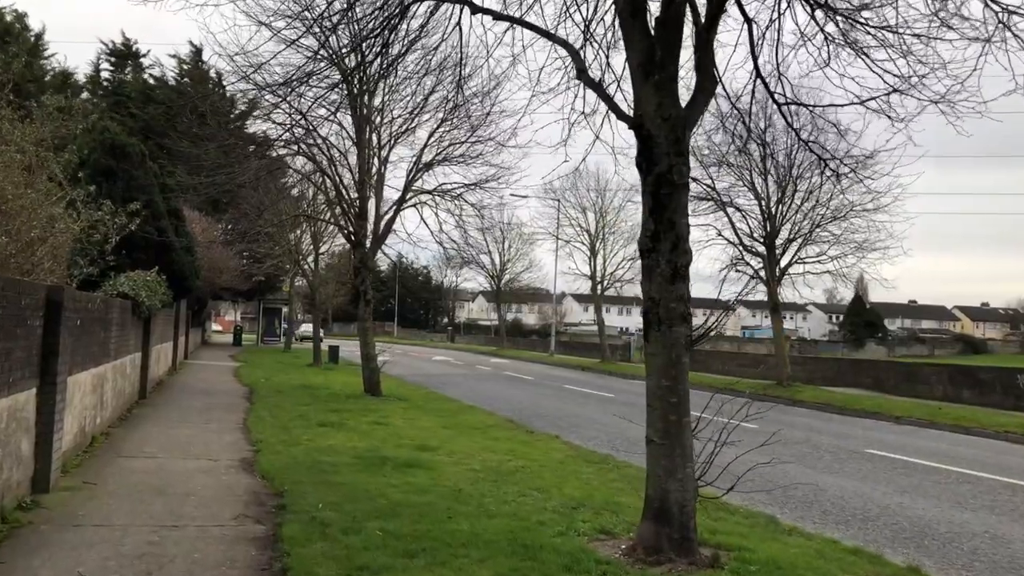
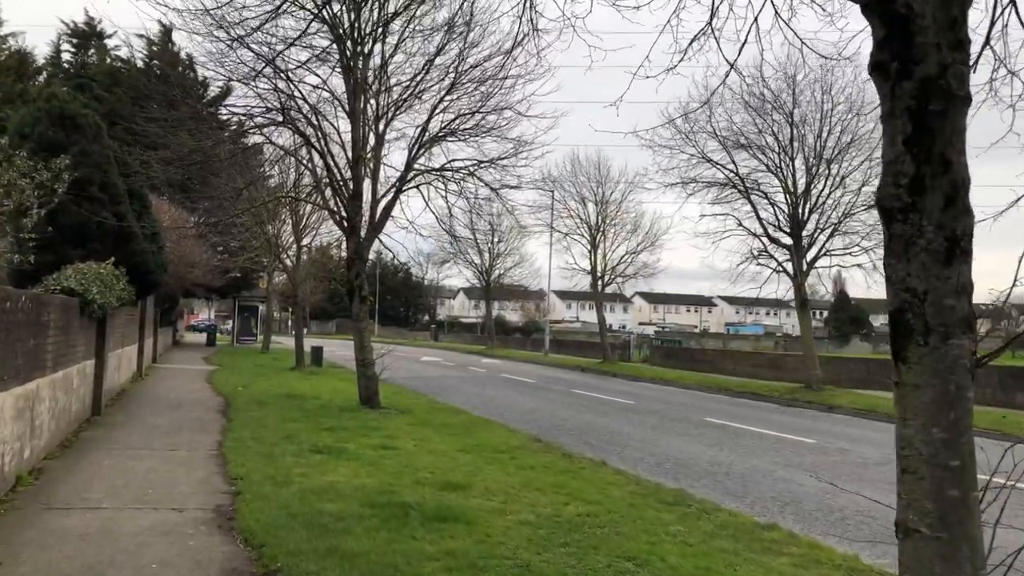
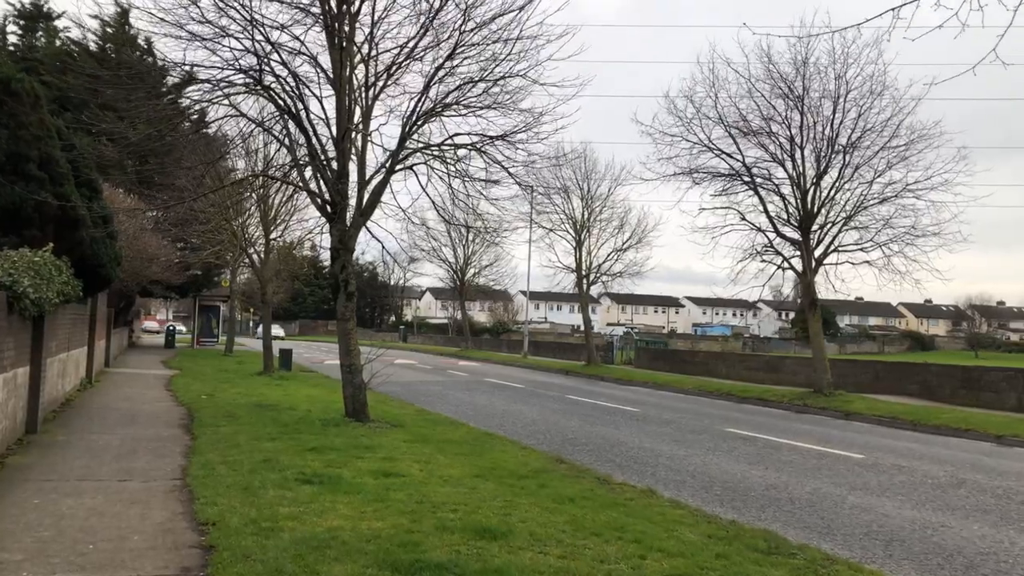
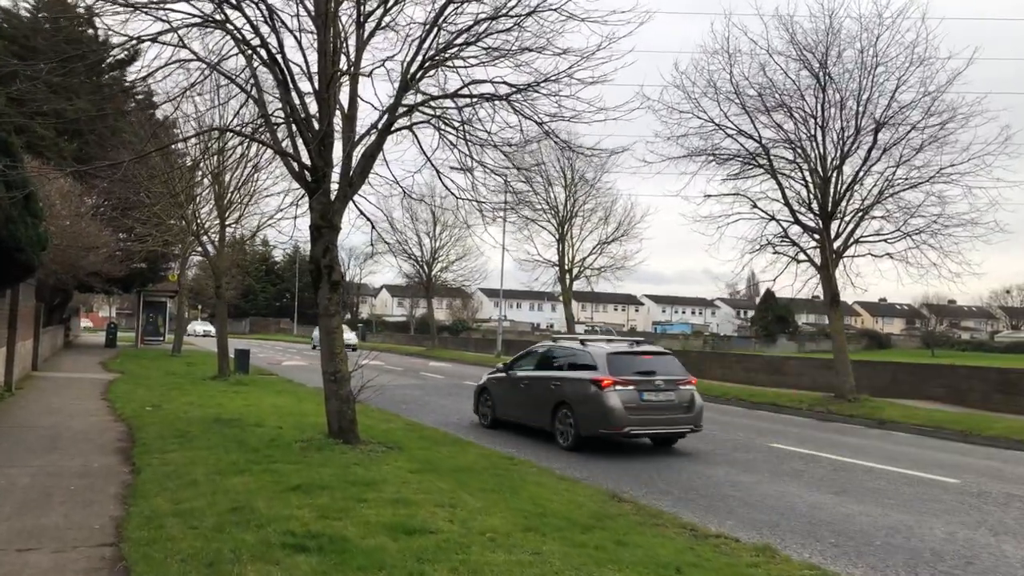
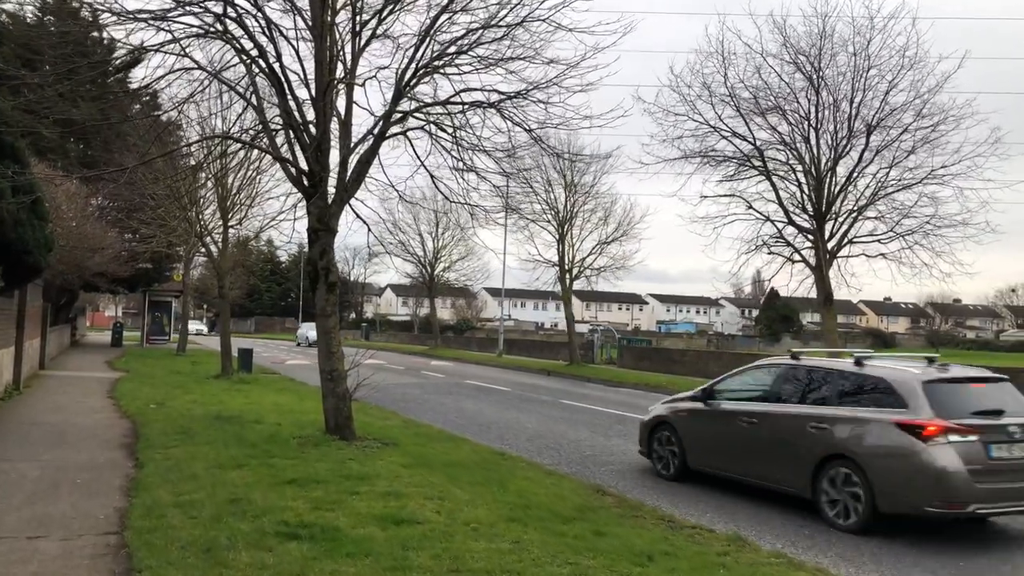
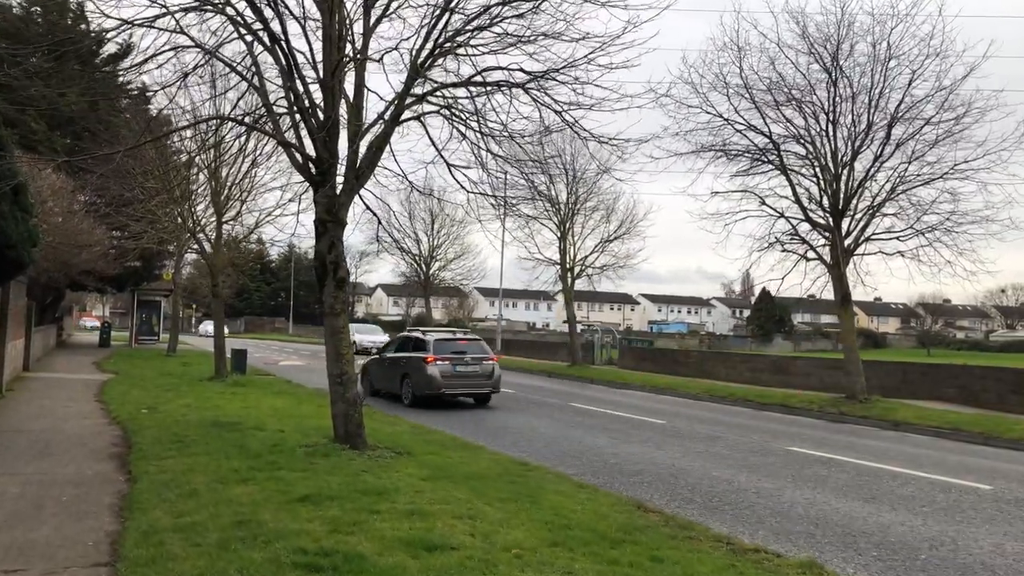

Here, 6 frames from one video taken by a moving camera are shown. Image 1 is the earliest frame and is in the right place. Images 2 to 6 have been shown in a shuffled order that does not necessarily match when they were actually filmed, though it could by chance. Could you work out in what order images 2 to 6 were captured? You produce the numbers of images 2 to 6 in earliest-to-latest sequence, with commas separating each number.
2, 3, 5, 4, 6
